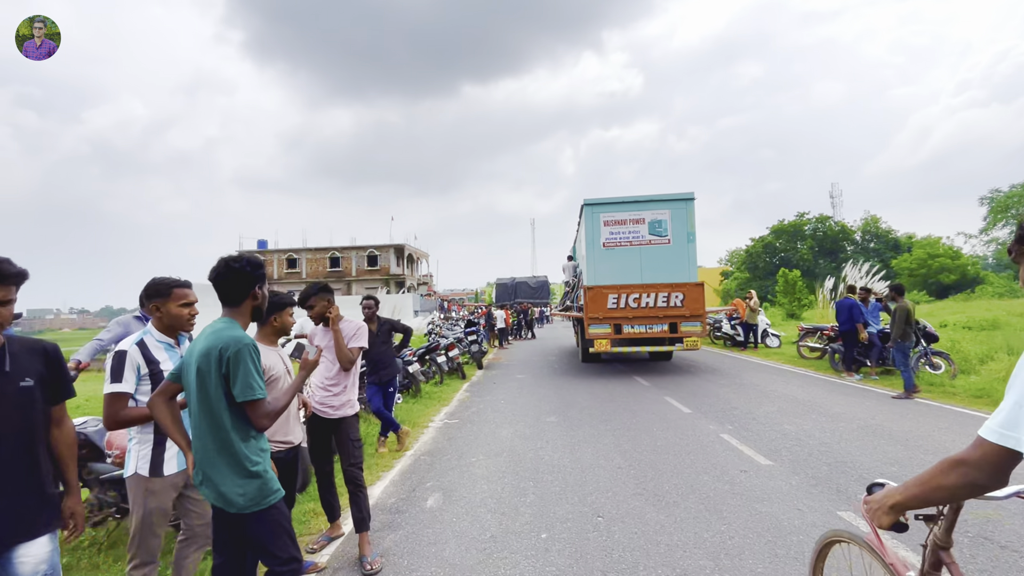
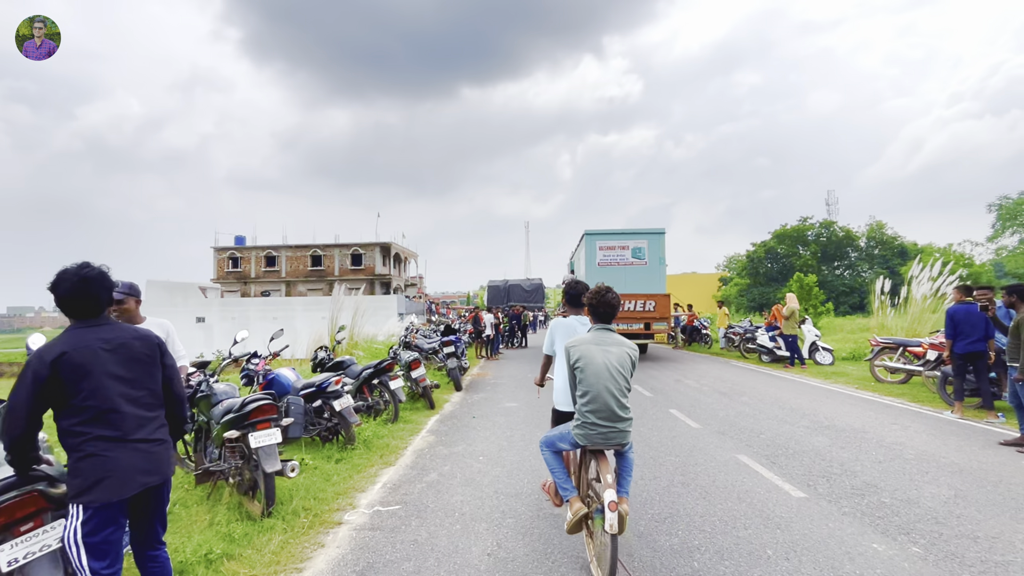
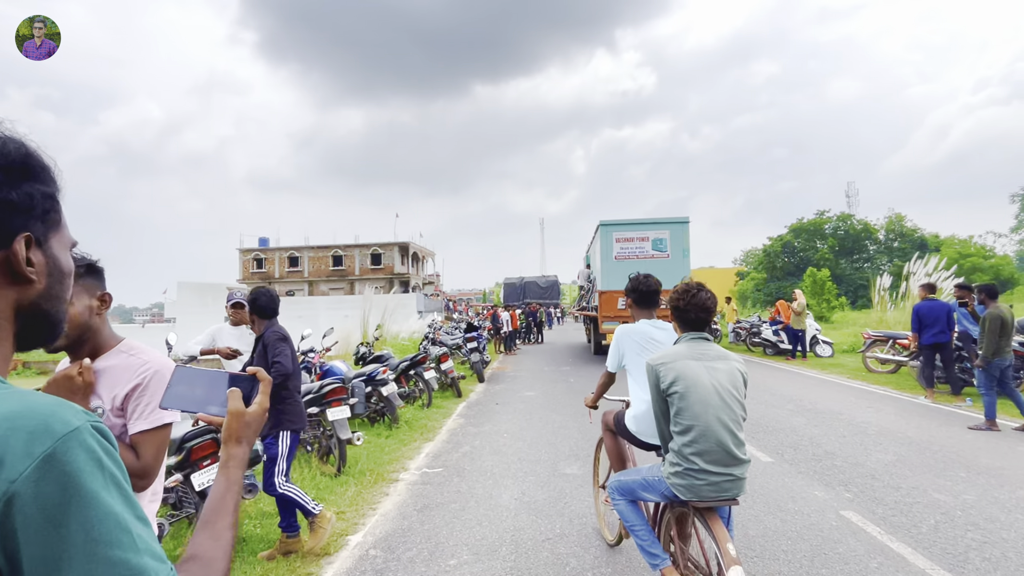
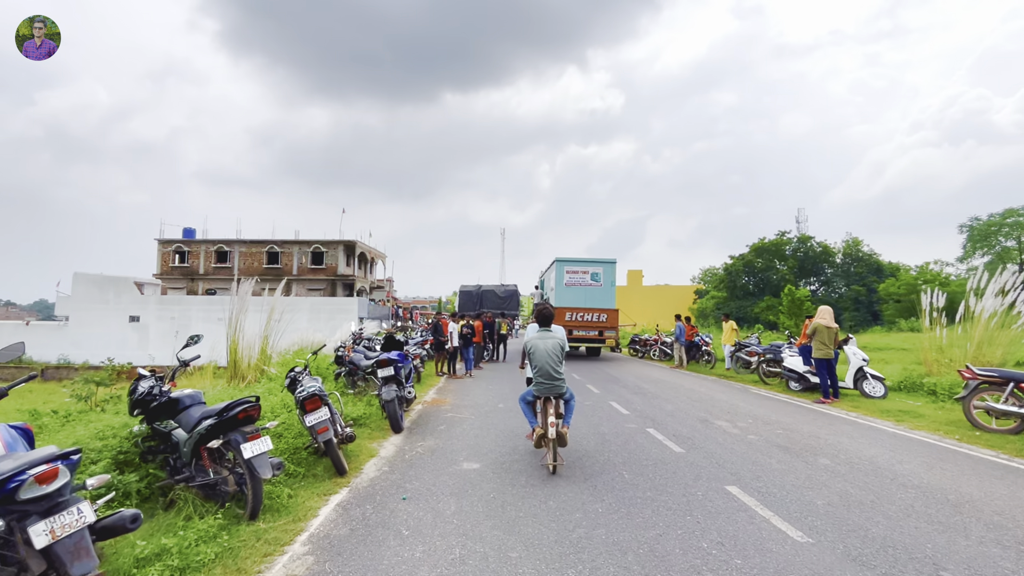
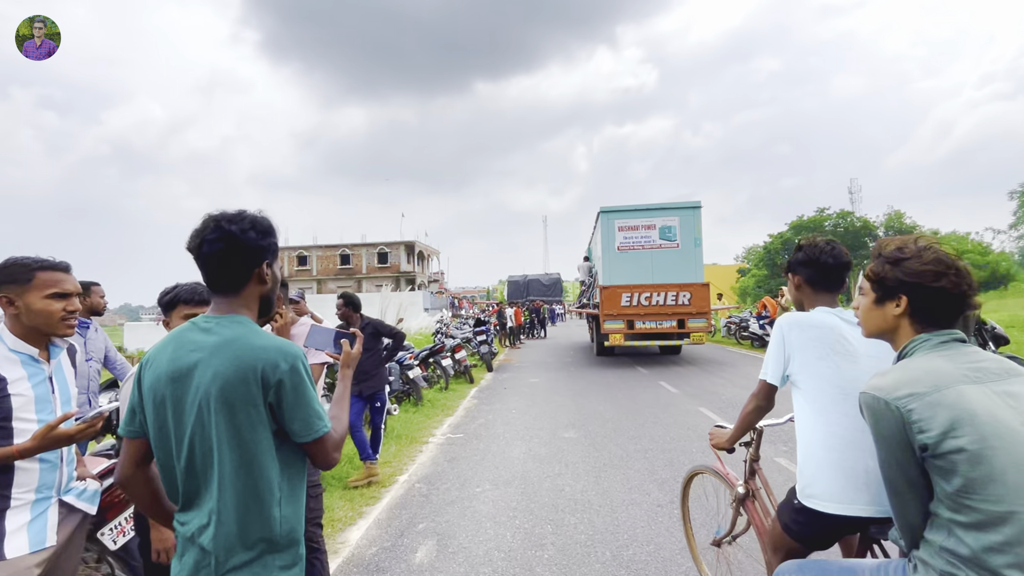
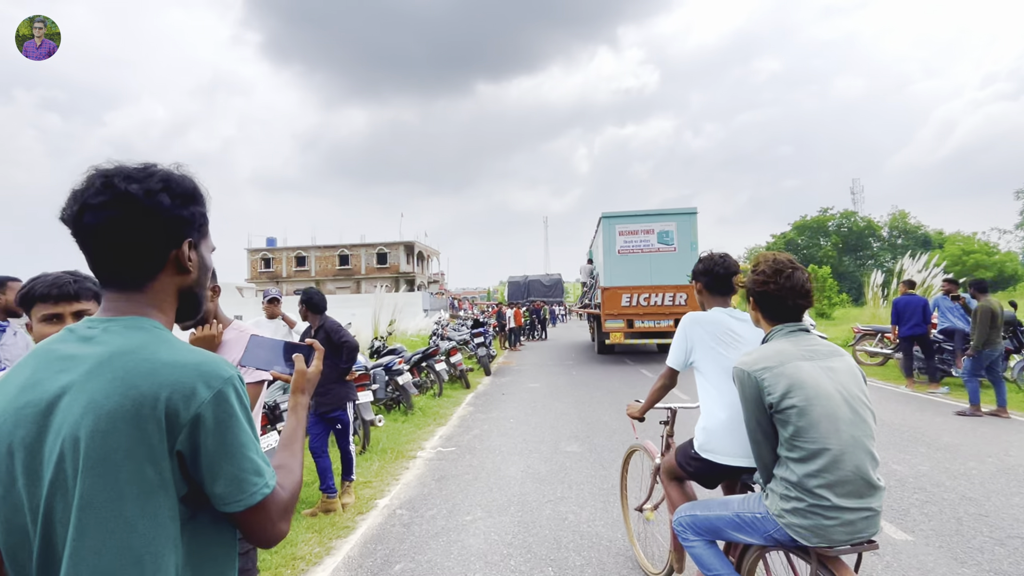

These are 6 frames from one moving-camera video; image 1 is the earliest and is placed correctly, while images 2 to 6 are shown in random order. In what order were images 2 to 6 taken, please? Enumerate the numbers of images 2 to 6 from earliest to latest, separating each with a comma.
5, 6, 3, 2, 4
